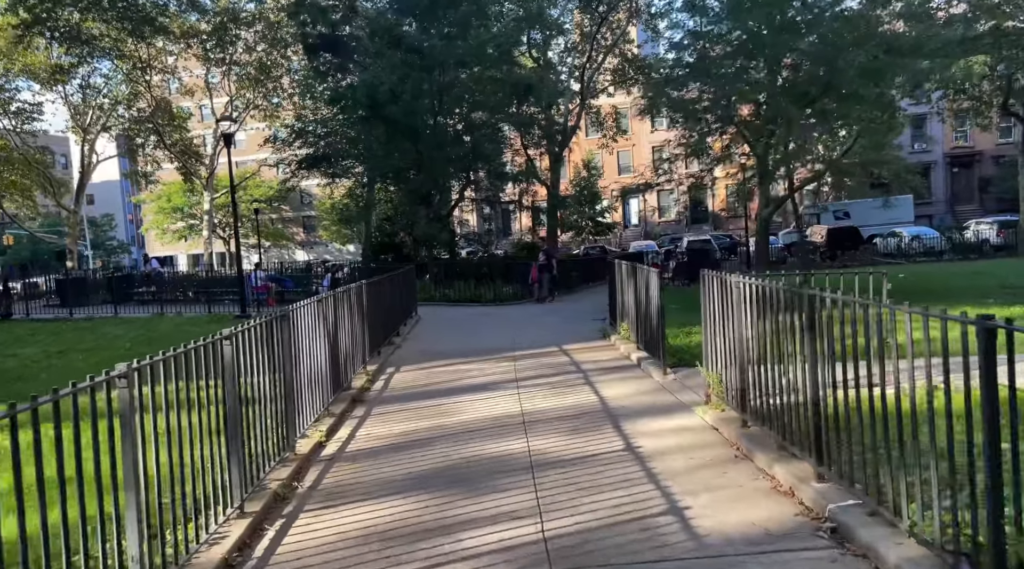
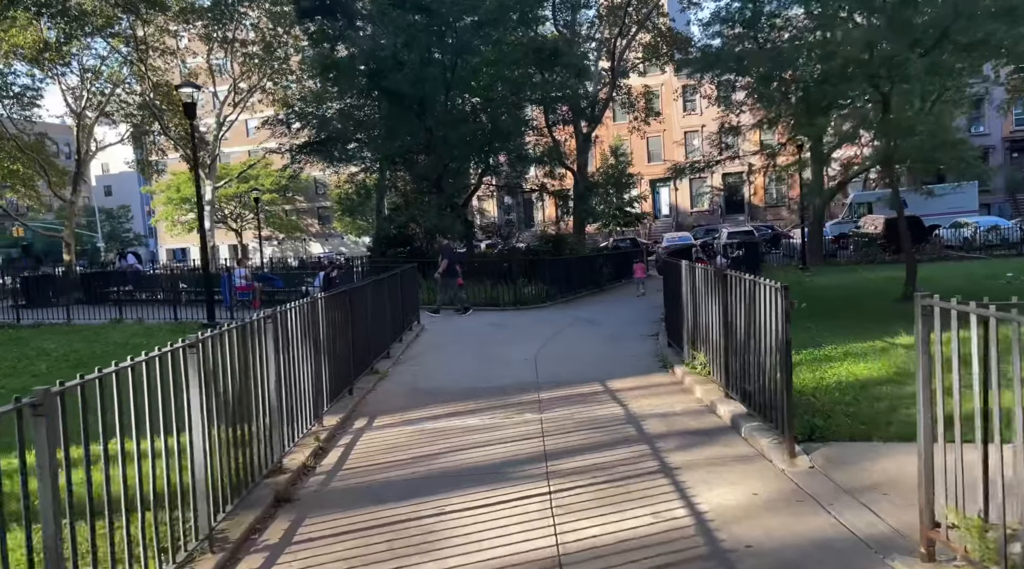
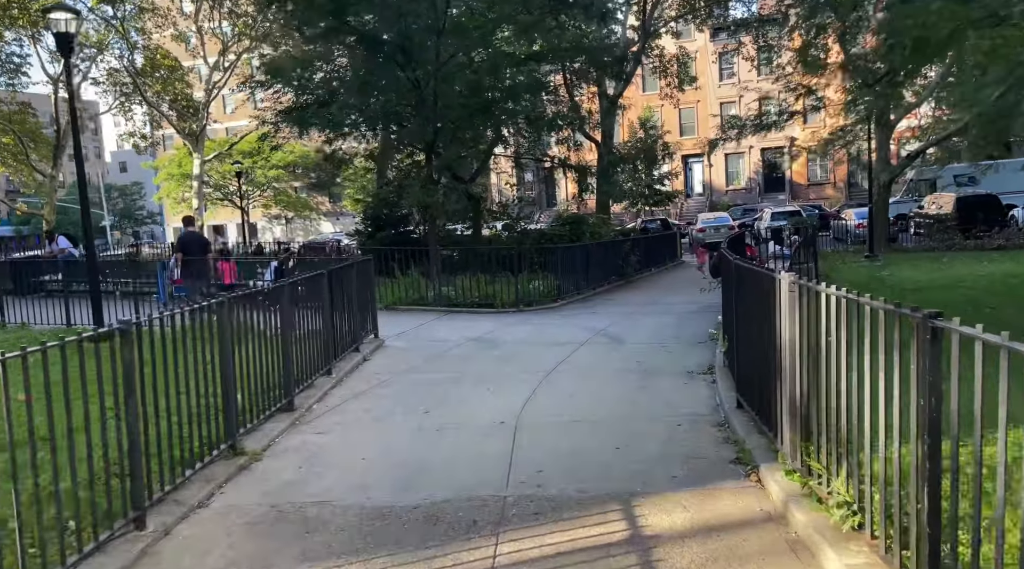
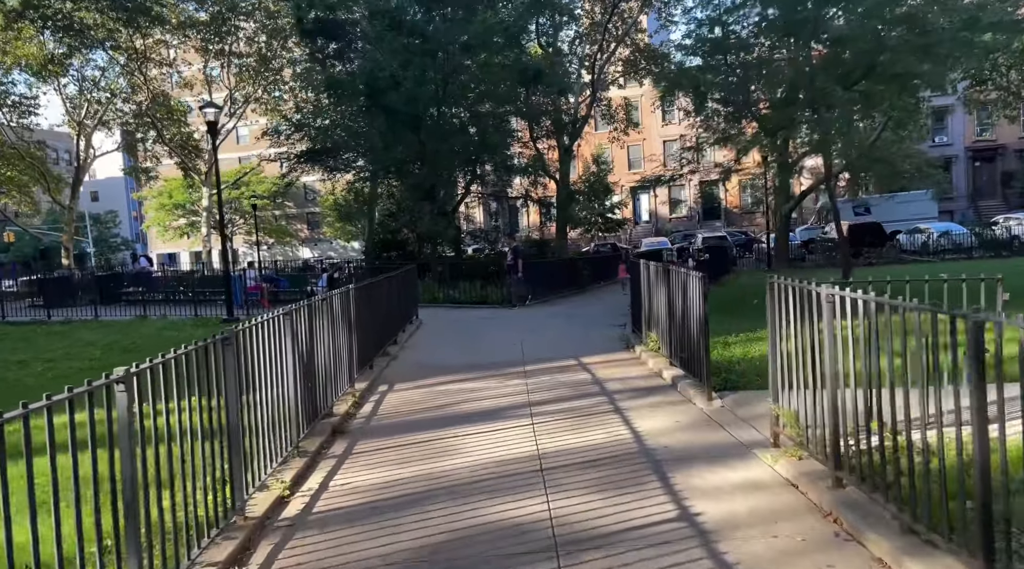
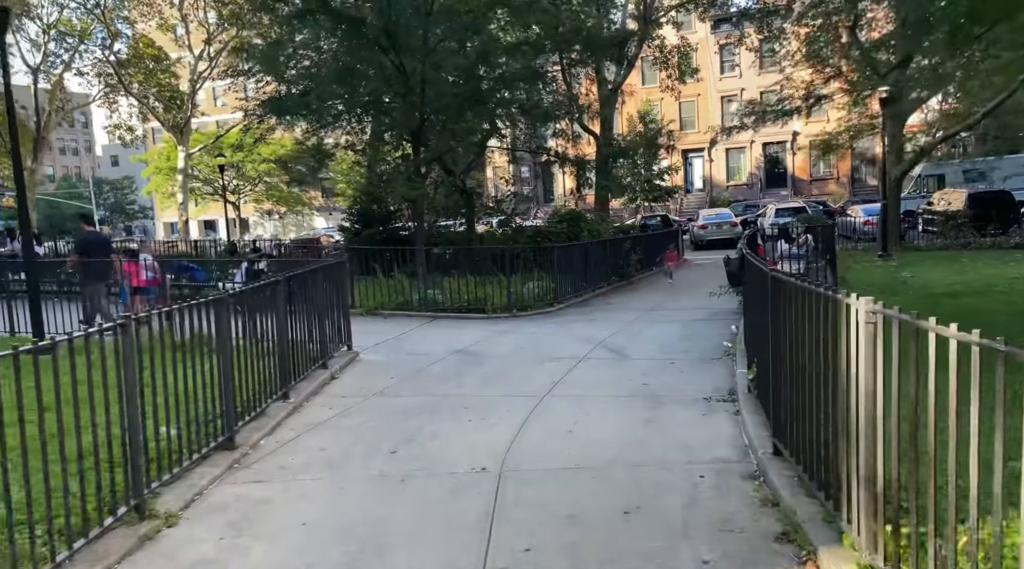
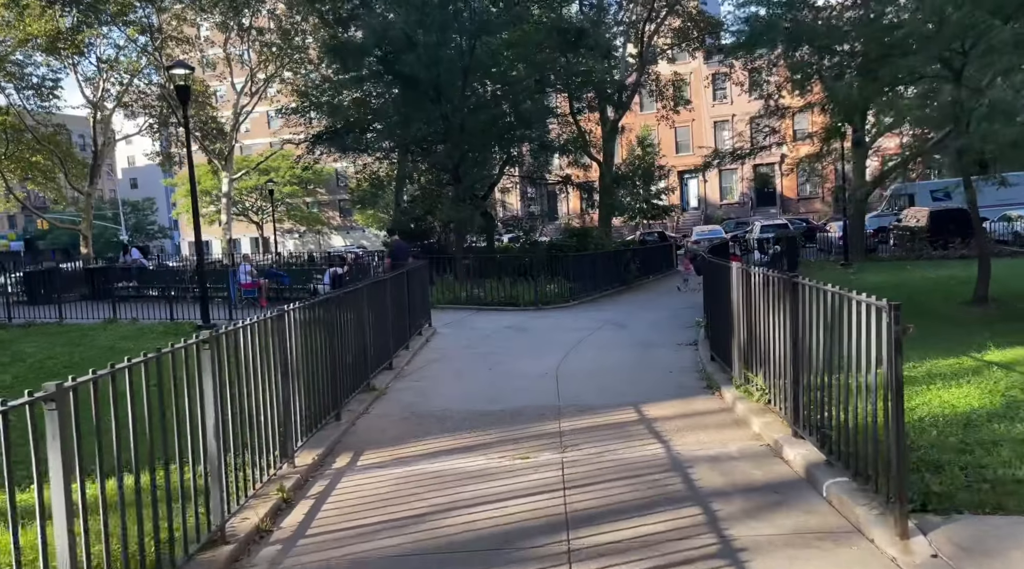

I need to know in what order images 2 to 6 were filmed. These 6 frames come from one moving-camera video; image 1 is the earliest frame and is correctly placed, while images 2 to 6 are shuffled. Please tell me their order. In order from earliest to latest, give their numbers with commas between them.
4, 2, 6, 3, 5
